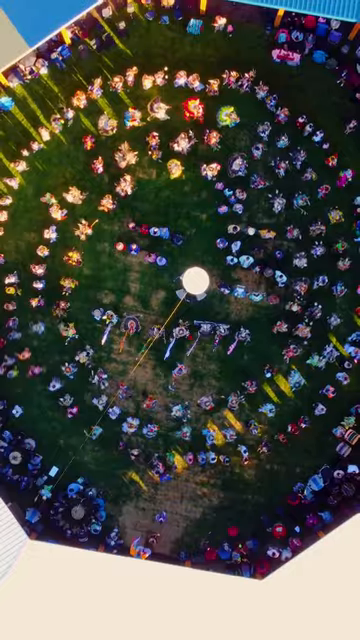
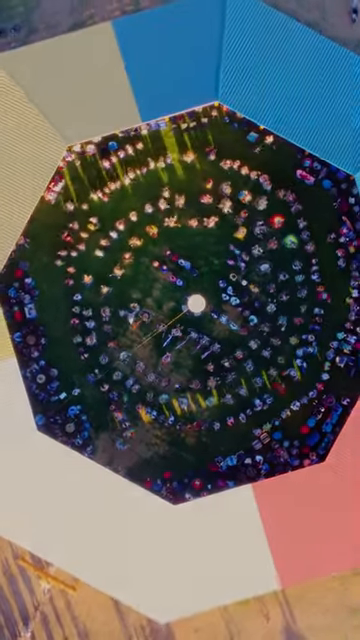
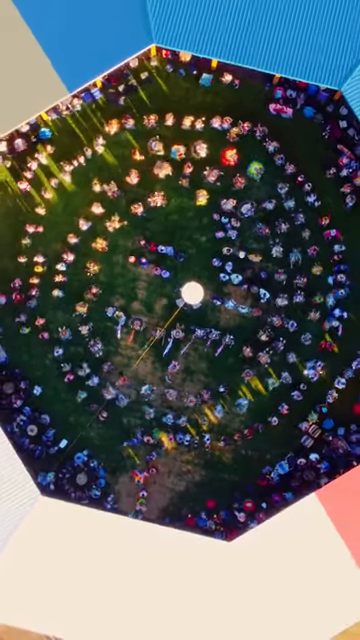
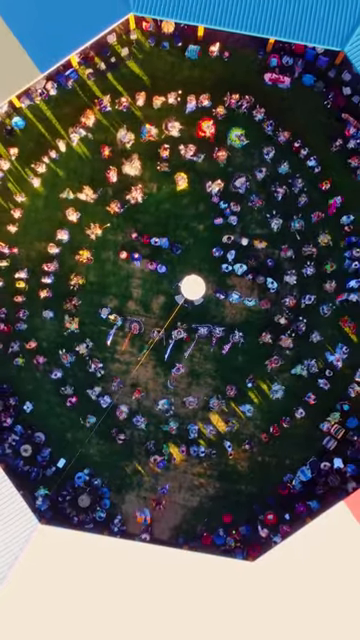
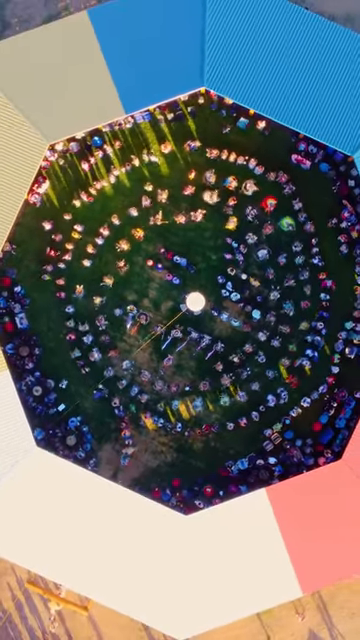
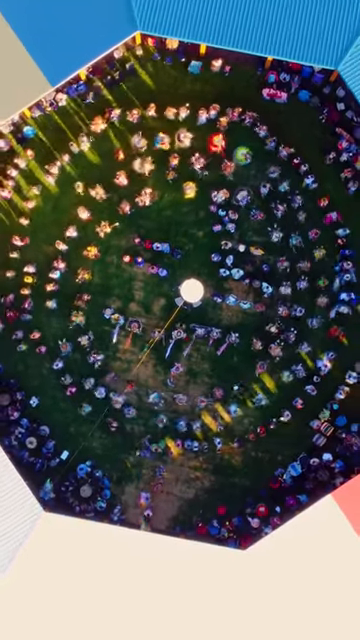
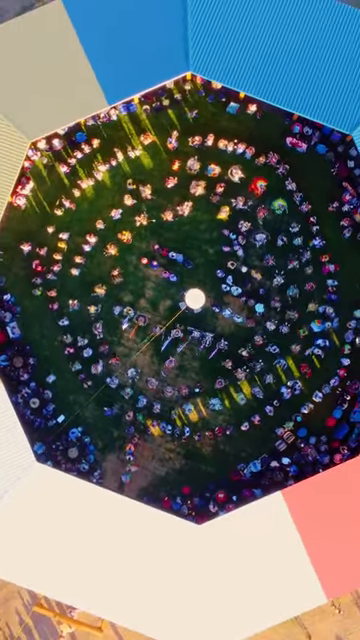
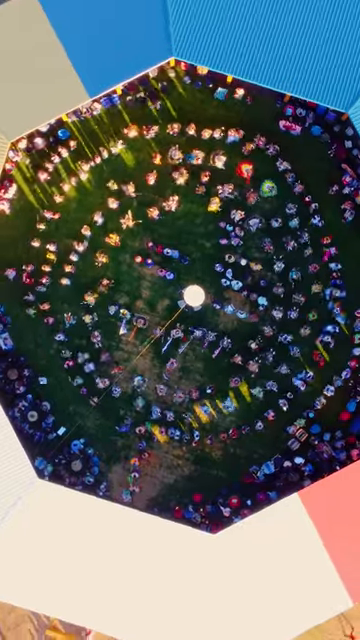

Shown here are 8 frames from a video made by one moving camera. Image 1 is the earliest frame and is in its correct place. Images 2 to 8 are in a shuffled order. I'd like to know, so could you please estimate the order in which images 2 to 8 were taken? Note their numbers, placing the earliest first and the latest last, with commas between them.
4, 6, 3, 8, 7, 5, 2
